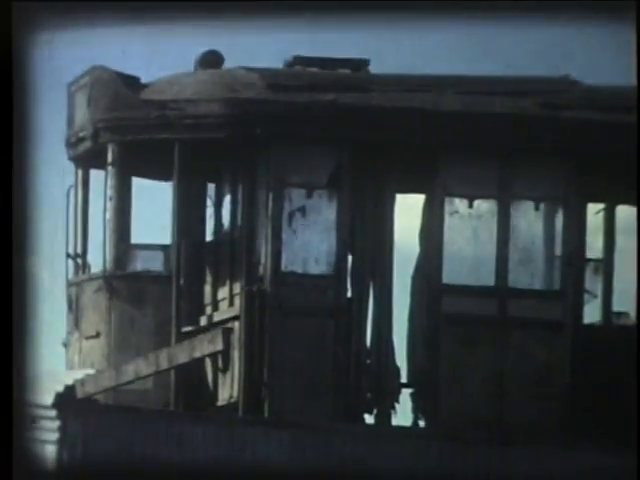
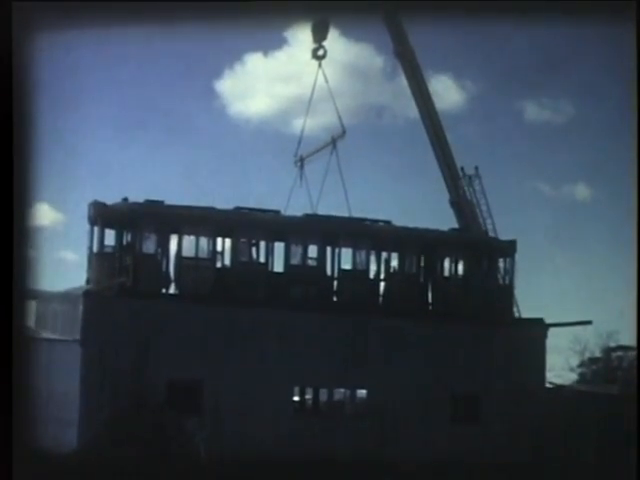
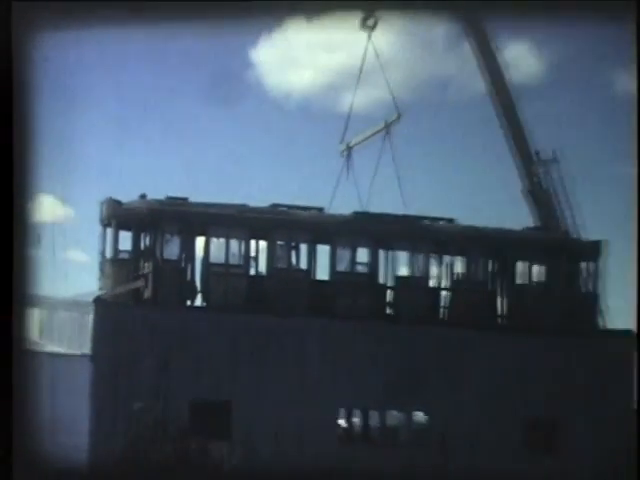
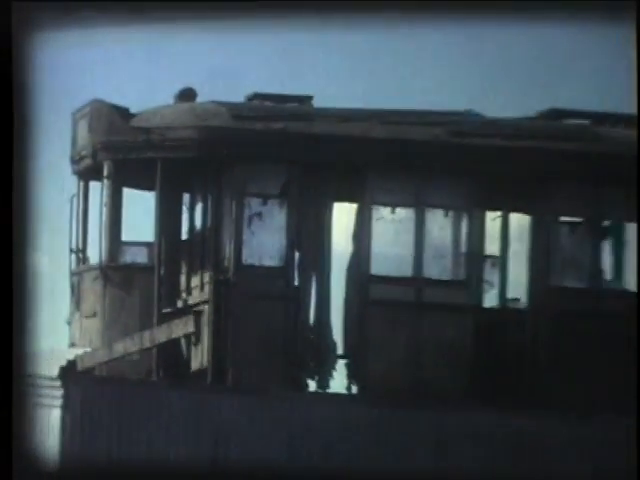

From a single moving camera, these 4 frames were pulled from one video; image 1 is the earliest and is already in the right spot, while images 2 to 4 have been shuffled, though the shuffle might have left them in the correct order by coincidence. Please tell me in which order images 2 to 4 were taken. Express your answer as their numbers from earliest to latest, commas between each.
4, 3, 2
